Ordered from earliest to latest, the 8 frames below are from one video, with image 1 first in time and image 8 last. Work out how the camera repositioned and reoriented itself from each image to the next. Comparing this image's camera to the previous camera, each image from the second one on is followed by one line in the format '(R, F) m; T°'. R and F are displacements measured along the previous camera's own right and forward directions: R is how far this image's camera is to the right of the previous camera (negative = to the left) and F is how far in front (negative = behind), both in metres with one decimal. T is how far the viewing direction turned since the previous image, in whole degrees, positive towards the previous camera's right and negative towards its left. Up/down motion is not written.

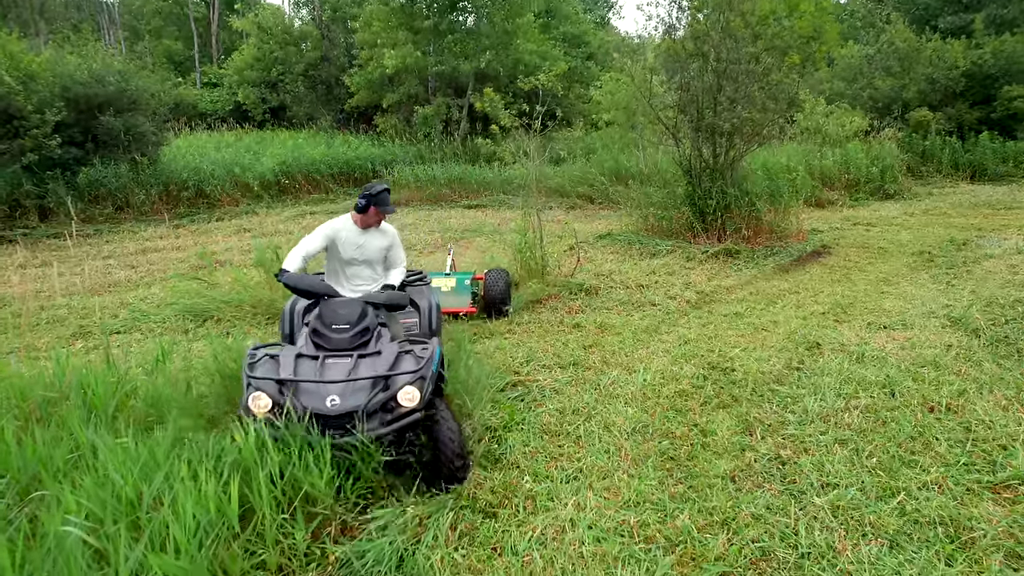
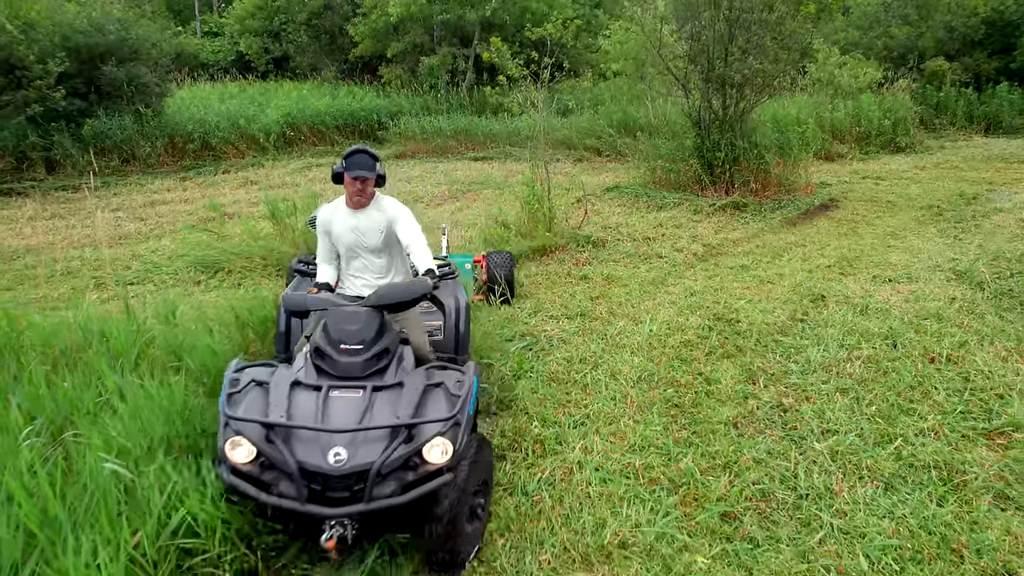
(0.0, -0.1) m; 0°
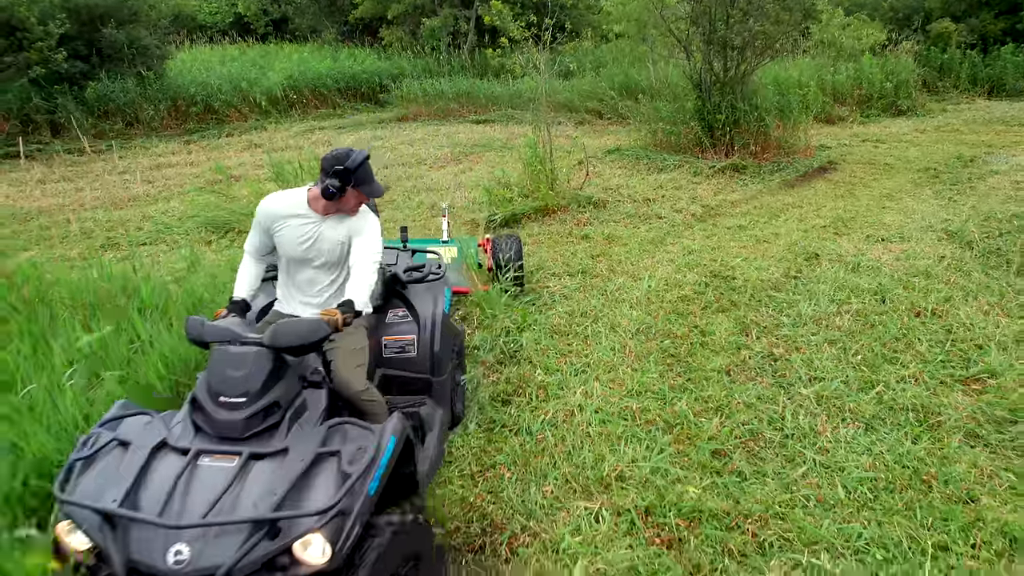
(0.0, -0.2) m; 0°
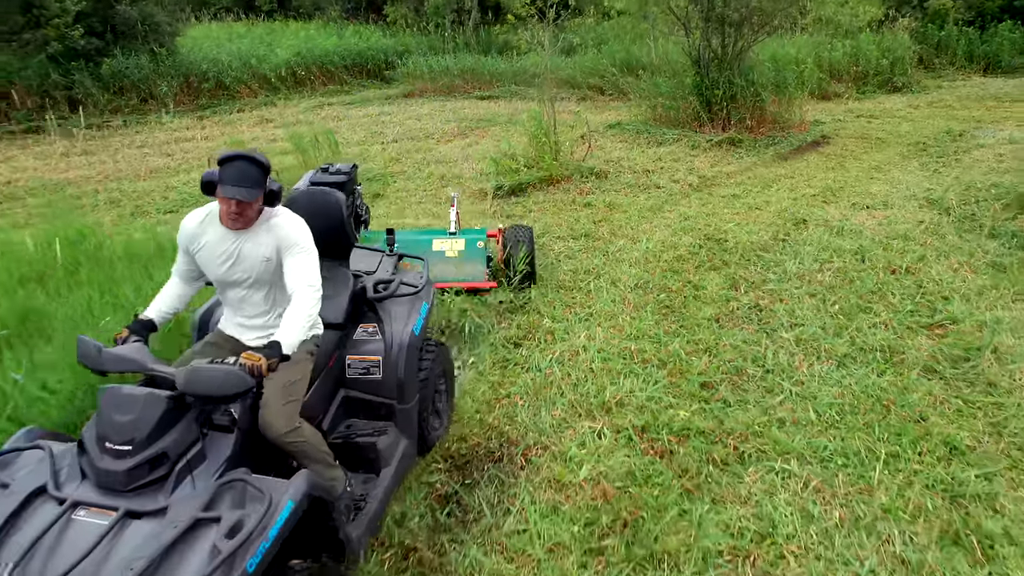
(-0.1, -0.4) m; 0°
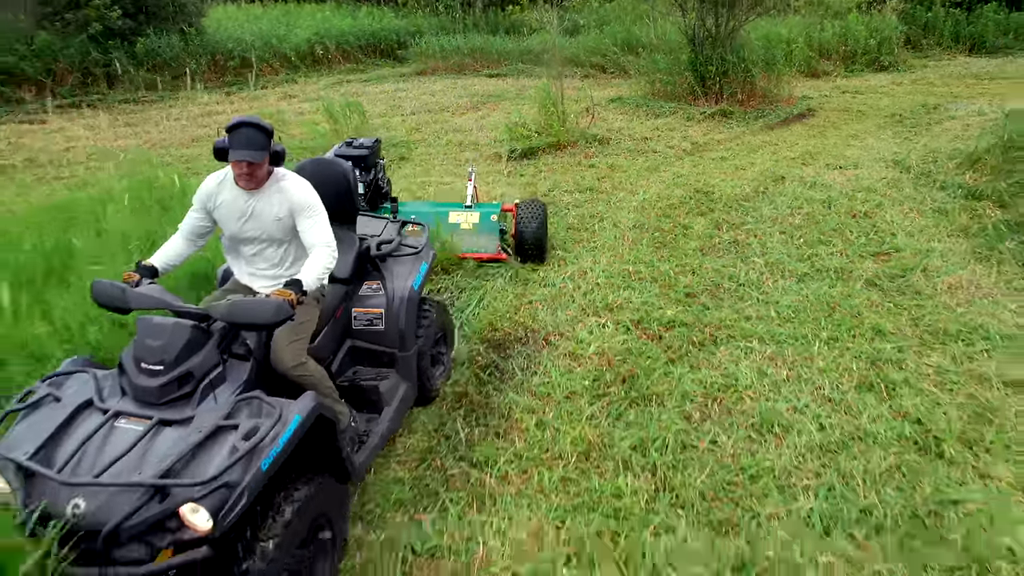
(-0.1, -0.8) m; 0°
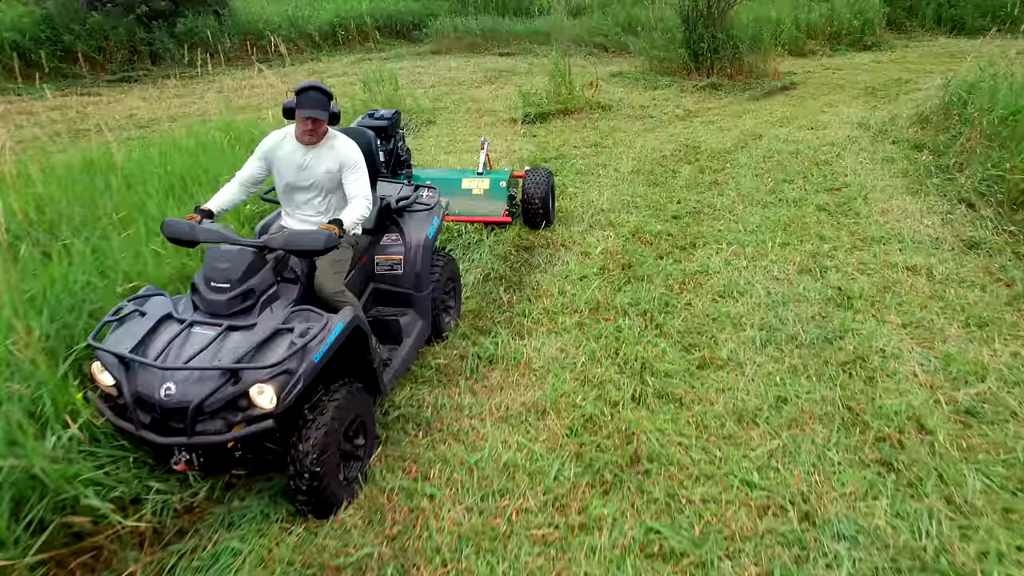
(-0.2, -1.1) m; 0°
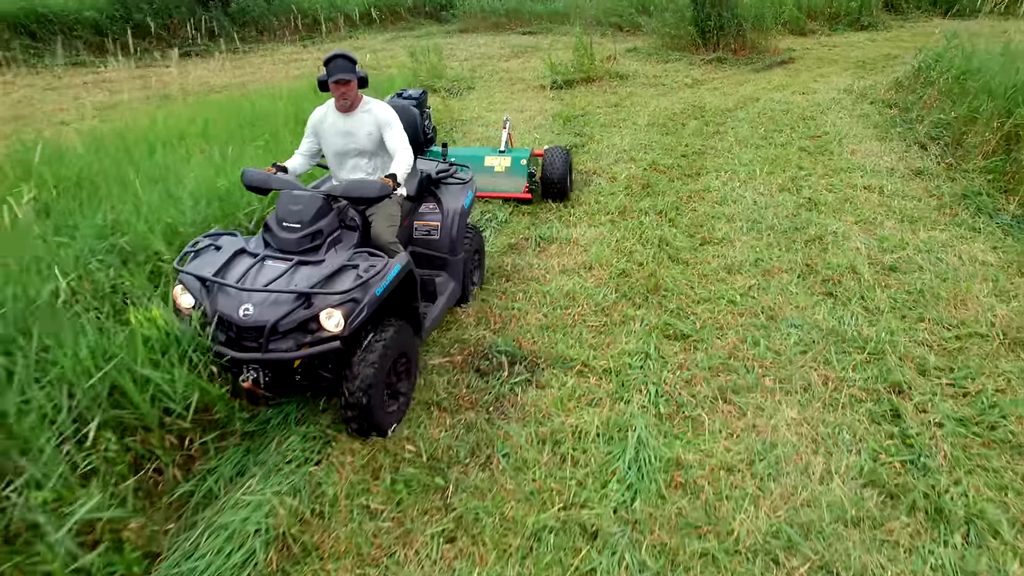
(-0.3, -1.3) m; 0°
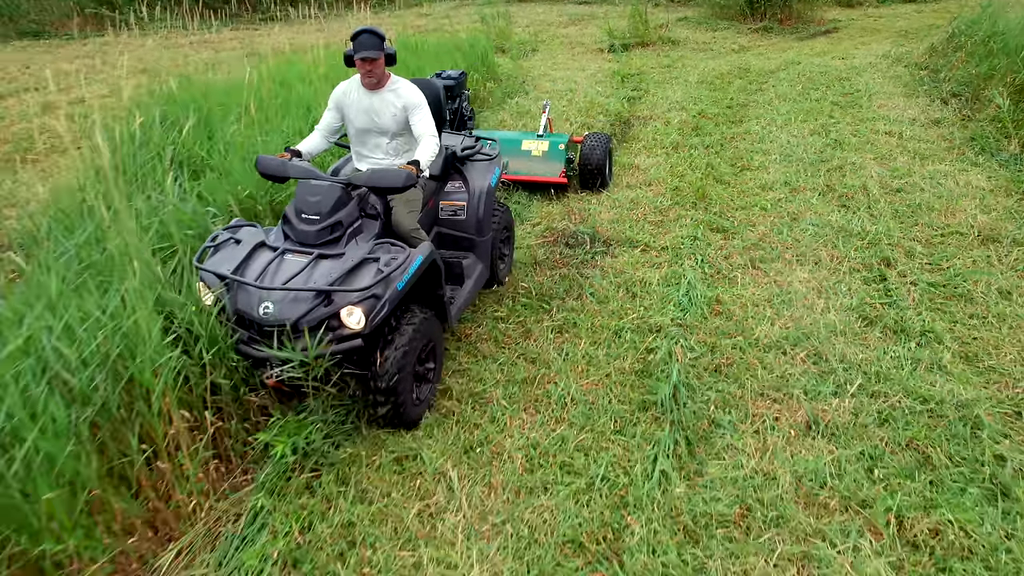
(-0.3, -1.1) m; -3°
